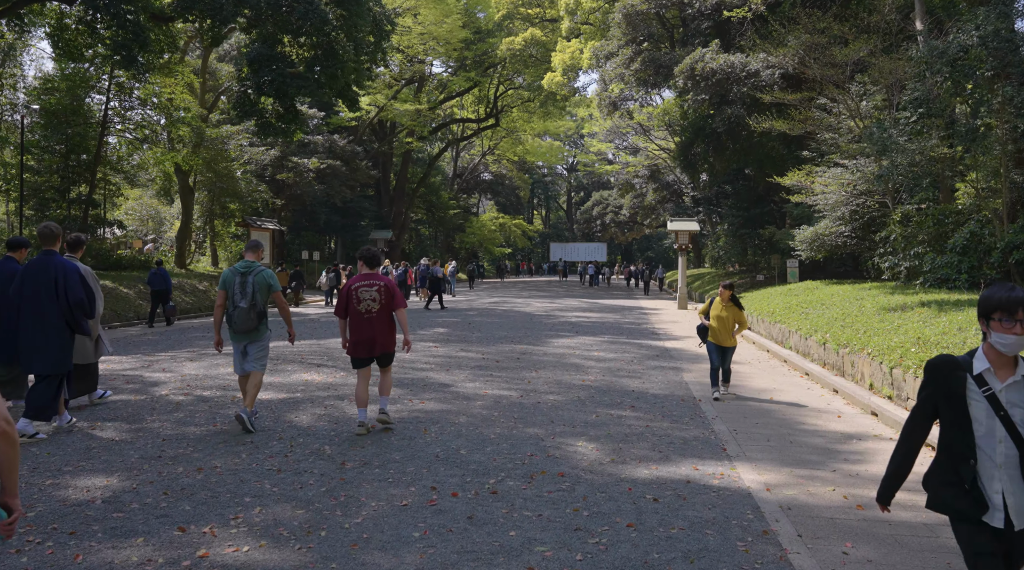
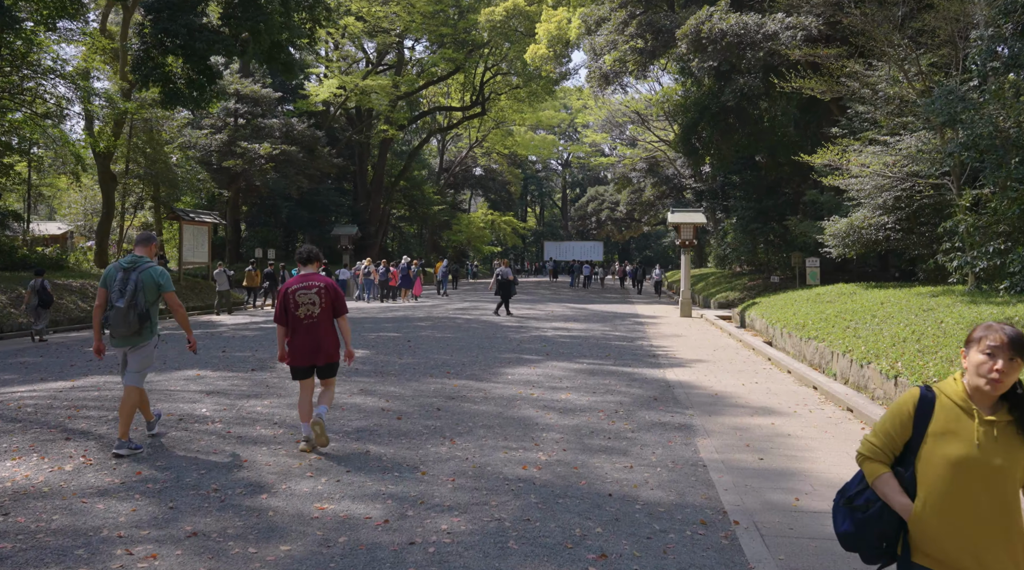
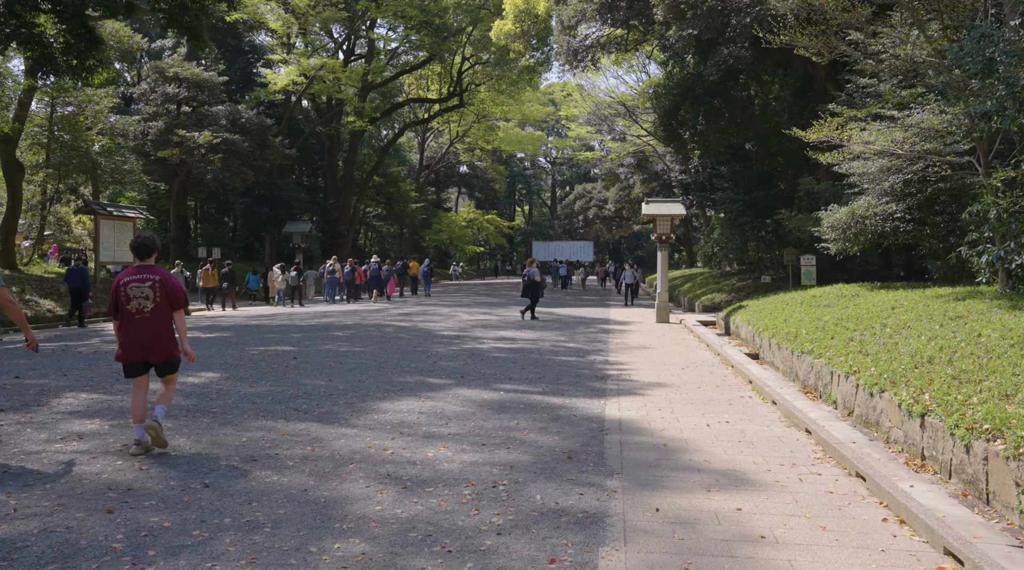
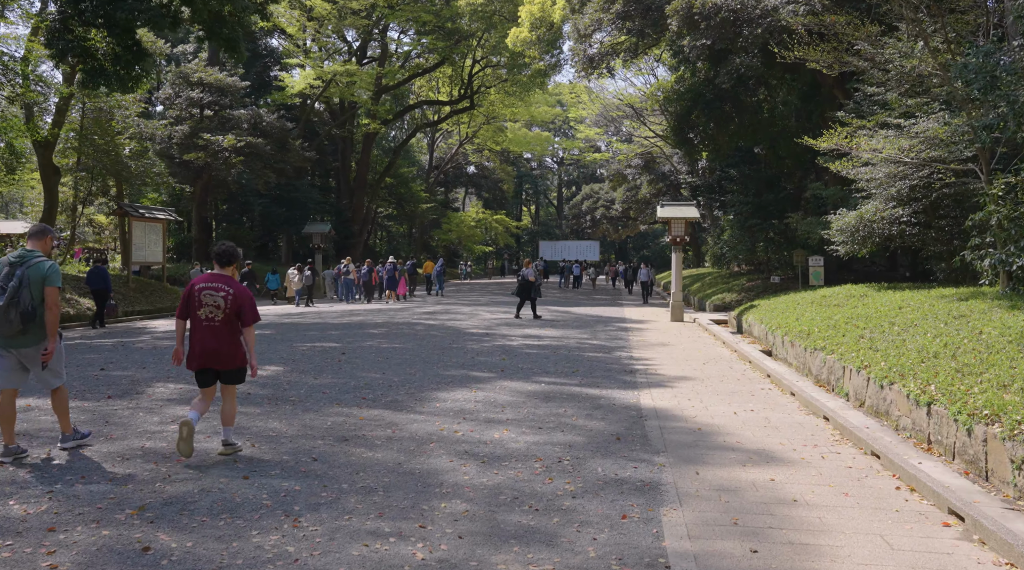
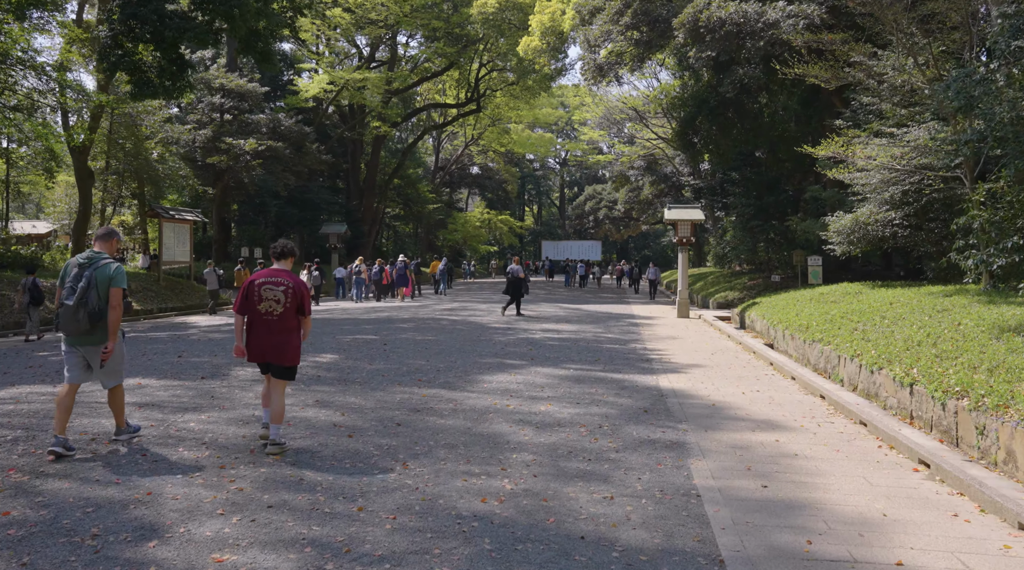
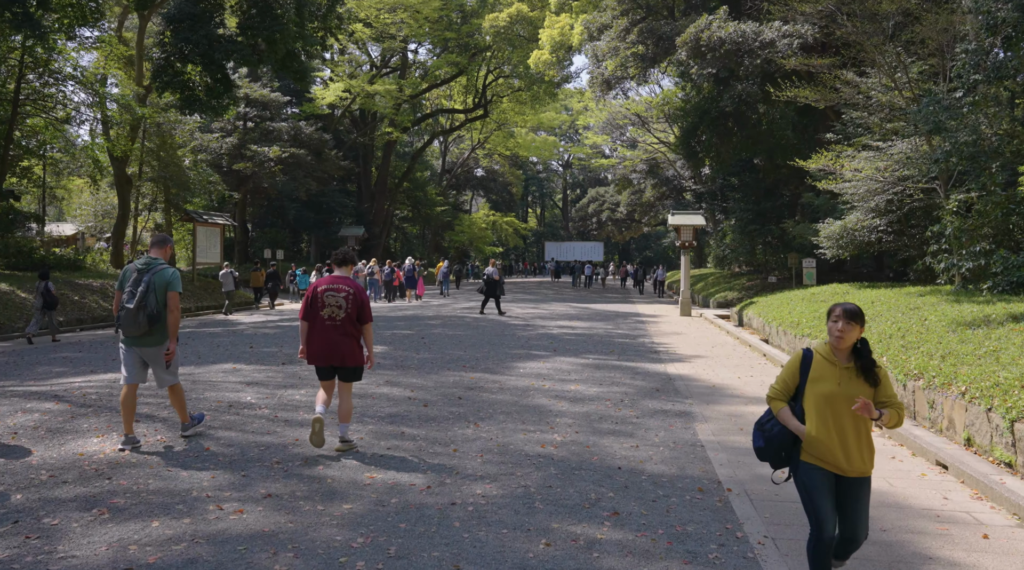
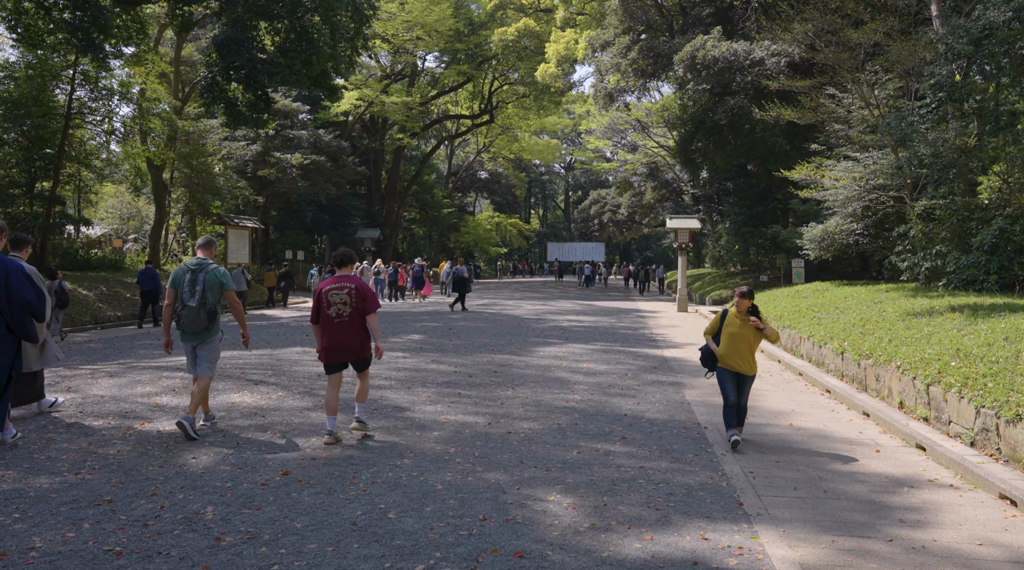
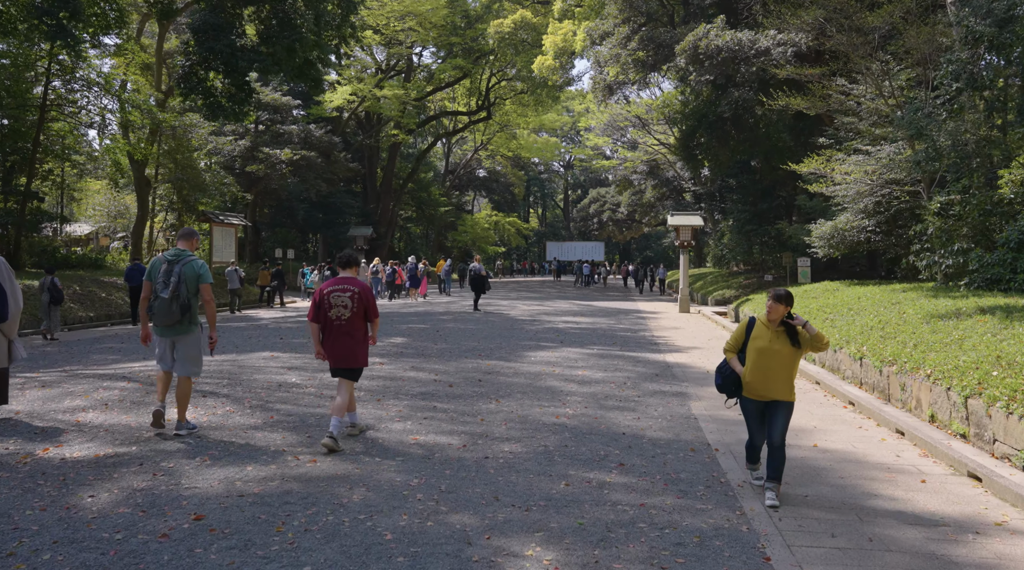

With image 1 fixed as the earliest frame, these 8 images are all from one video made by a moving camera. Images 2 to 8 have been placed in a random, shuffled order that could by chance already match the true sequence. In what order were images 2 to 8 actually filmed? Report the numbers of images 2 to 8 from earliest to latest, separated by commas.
7, 8, 6, 2, 5, 4, 3
